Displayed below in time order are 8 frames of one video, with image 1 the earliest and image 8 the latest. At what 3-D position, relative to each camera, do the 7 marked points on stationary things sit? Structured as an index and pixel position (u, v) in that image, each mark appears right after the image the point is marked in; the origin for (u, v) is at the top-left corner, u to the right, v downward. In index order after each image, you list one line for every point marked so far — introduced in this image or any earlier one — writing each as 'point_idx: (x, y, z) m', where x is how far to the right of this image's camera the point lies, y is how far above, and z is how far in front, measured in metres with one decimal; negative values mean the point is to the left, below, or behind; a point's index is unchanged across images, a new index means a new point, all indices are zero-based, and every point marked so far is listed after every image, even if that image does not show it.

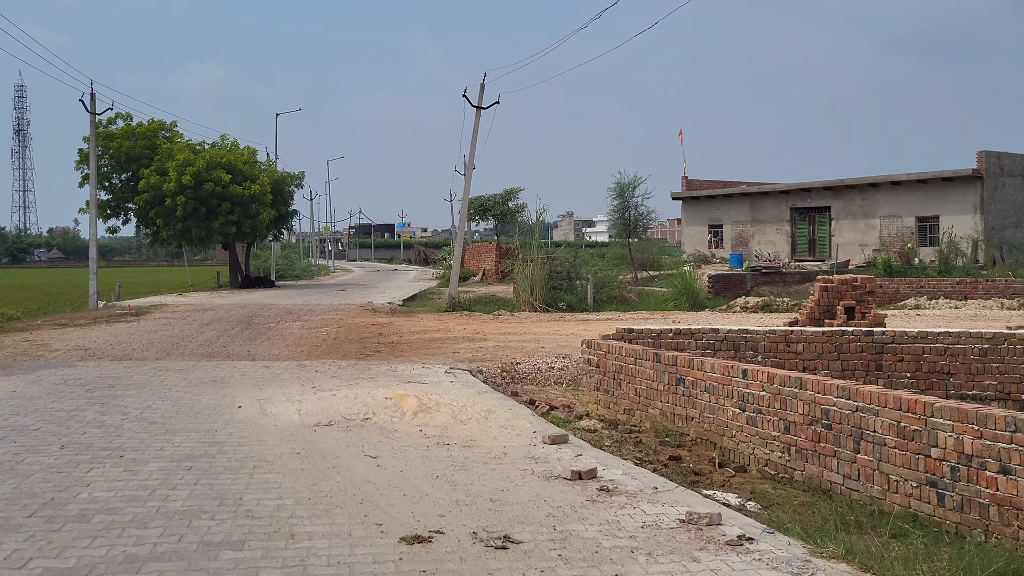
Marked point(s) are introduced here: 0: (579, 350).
0: (+0.9, -0.9, +13.6) m
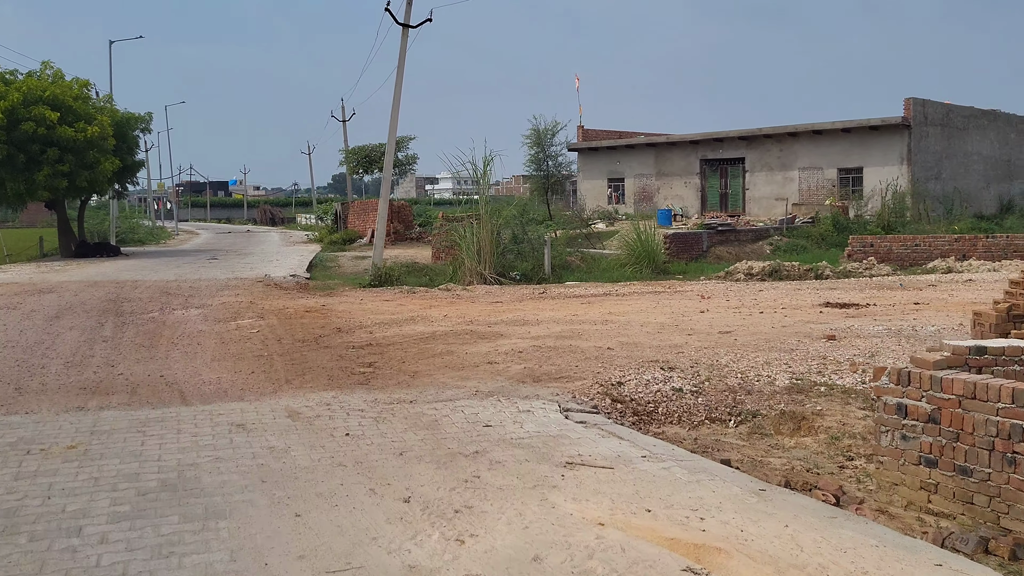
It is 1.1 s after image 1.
0: (+1.5, -0.6, +9.1) m
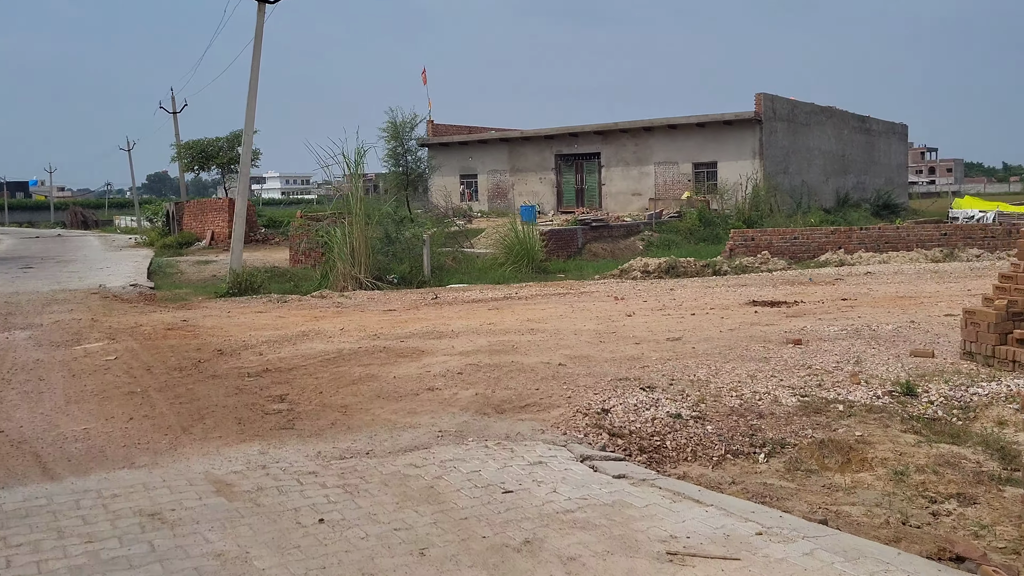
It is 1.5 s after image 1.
0: (+1.0, -0.7, +7.8) m
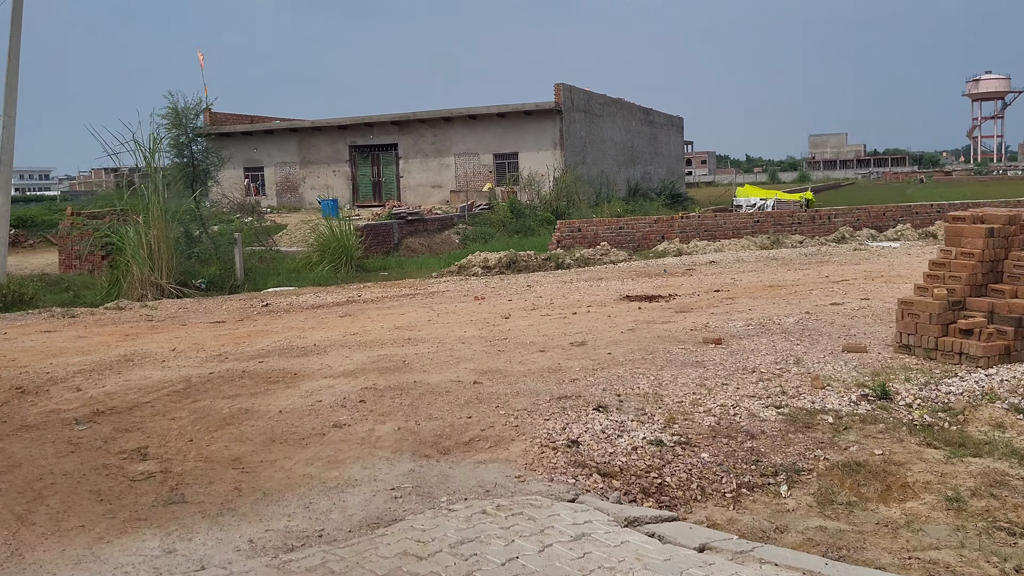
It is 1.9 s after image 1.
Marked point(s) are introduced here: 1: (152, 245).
0: (+0.4, -0.7, +6.7) m
1: (-5.7, +0.7, +14.9) m
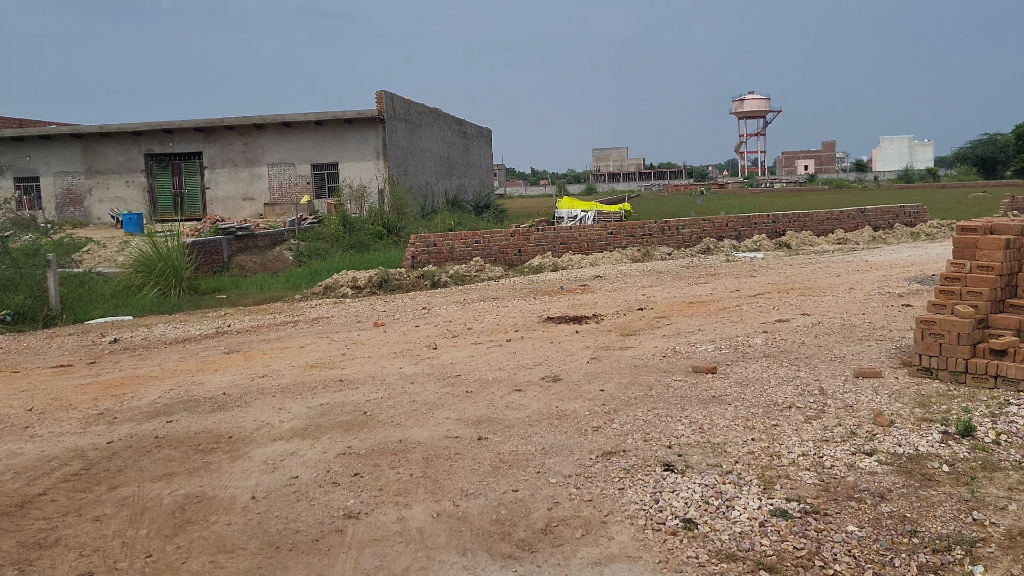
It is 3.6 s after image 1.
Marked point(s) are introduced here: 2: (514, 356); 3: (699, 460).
0: (+0.4, -0.9, +5.6) m
1: (-7.3, +0.3, +12.2) m
2: (0.0, -0.6, +8.2) m
3: (+1.0, -0.9, +5.0) m
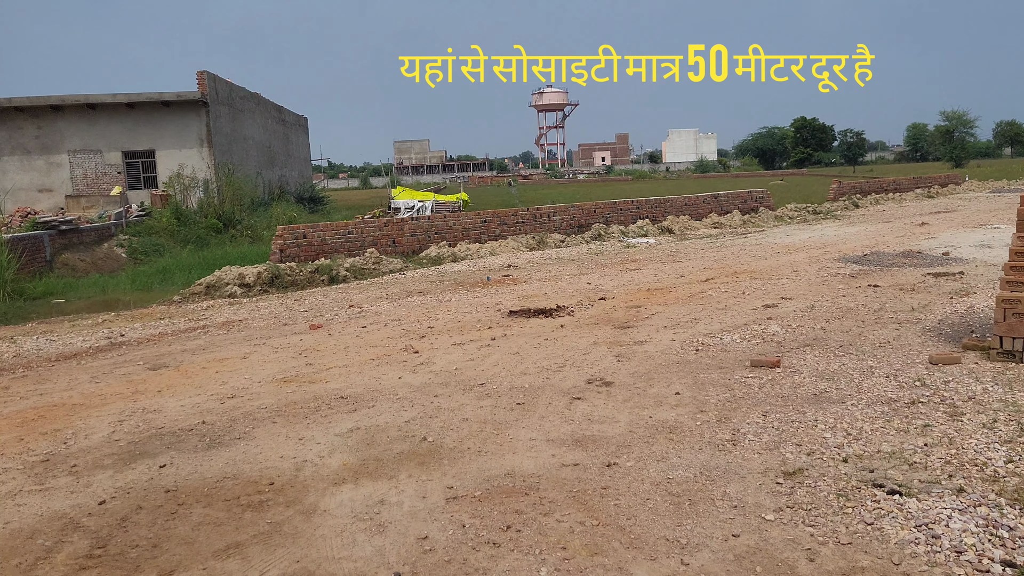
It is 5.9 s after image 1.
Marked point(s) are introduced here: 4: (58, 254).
0: (+1.1, -0.8, +4.6) m
1: (-7.9, +0.1, +9.4) m
2: (+0.1, -0.5, +7.1) m
3: (+1.7, -0.8, +4.1) m
4: (-8.3, +0.6, +17.4) m
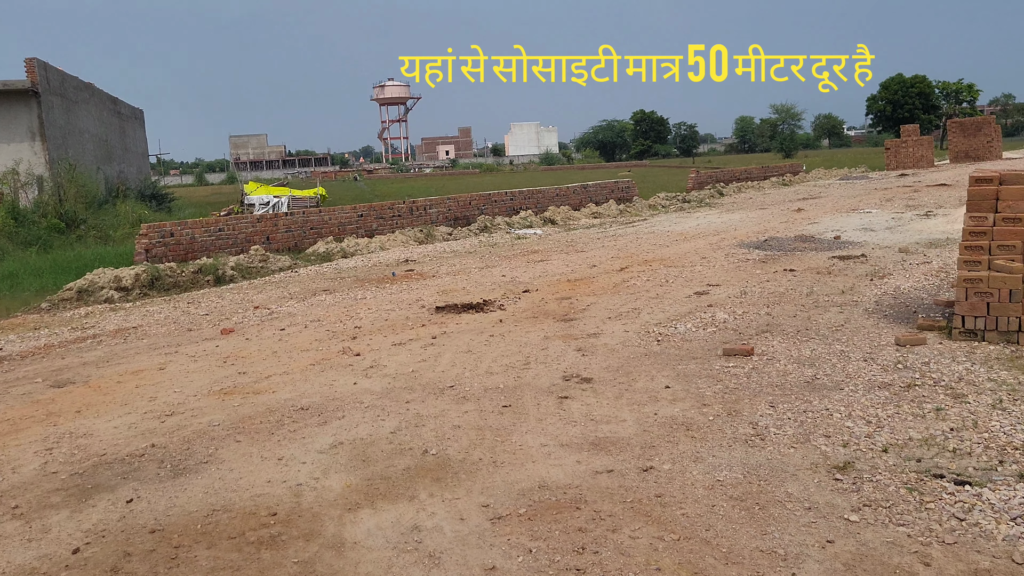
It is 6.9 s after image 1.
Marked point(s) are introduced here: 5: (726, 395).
0: (+1.2, -0.7, +4.3) m
1: (-8.5, -0.1, +7.6) m
2: (-0.3, -0.5, +6.7) m
3: (+1.9, -0.7, +4.0) m
4: (-10.2, +0.5, +15.4) m
5: (+1.2, -0.6, +5.2) m
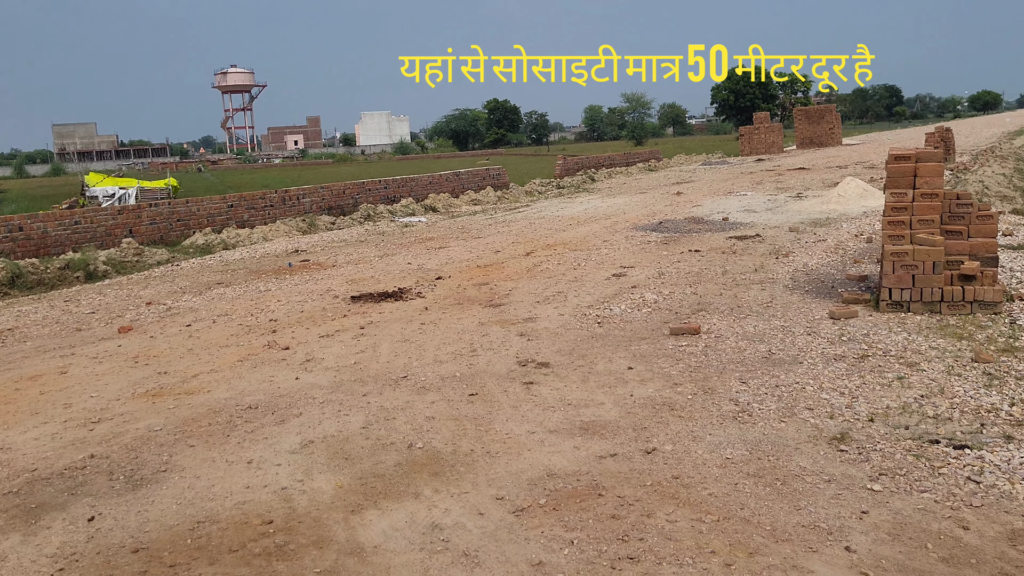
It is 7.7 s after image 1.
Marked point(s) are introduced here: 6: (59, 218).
0: (+1.1, -0.6, +4.3) m
1: (-9.0, -0.2, +6.0) m
2: (-0.7, -0.4, +6.4) m
3: (+1.9, -0.6, +4.1) m
4: (-11.8, +0.3, +13.5) m
5: (+1.0, -0.5, +5.2) m
6: (-6.4, +1.0, +13.7) m
